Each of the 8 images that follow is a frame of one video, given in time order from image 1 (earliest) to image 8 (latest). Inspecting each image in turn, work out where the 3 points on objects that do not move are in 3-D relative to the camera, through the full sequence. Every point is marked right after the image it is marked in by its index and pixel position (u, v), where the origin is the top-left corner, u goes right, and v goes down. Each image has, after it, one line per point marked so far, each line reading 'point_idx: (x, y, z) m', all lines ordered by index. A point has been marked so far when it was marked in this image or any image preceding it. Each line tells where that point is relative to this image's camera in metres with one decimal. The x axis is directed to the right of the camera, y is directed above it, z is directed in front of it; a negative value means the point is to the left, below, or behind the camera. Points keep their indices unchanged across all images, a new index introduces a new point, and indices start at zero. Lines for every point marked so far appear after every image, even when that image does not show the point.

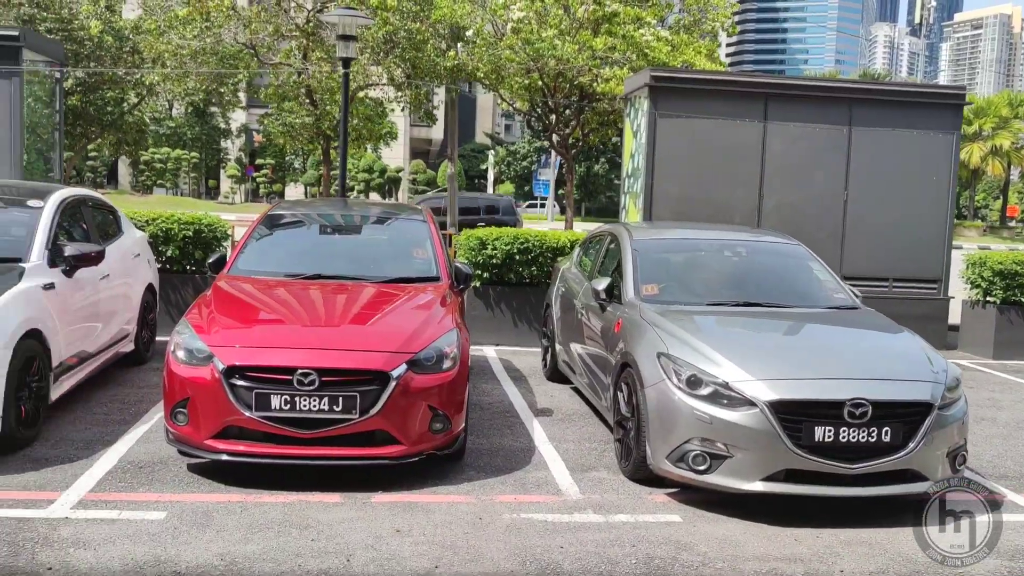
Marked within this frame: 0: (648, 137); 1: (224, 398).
0: (+1.5, +1.7, +10.5) m
1: (-1.5, -0.6, +4.9) m
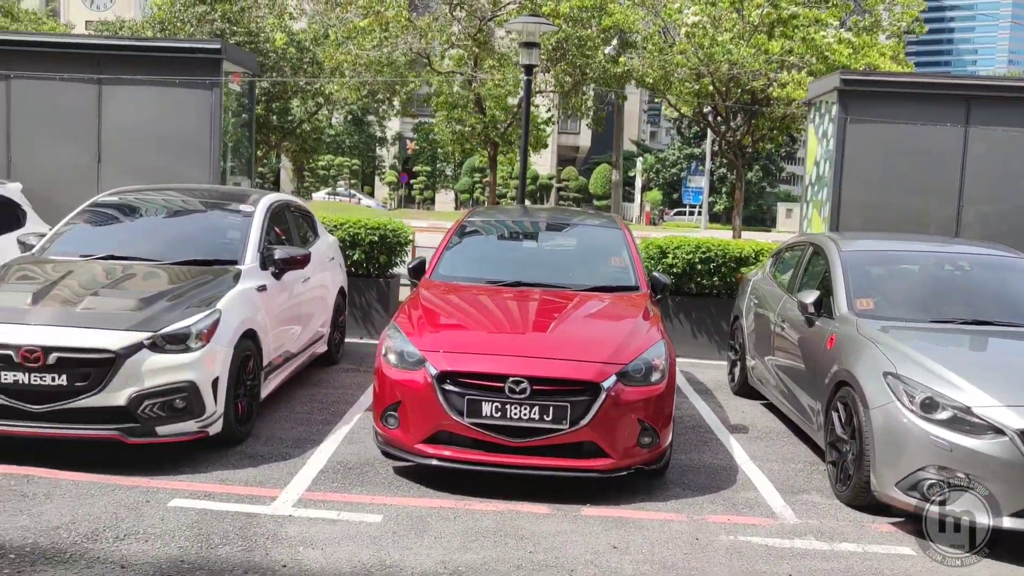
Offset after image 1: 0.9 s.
0: (+3.5, +1.5, +10.1) m
1: (-0.4, -0.6, +4.9) m
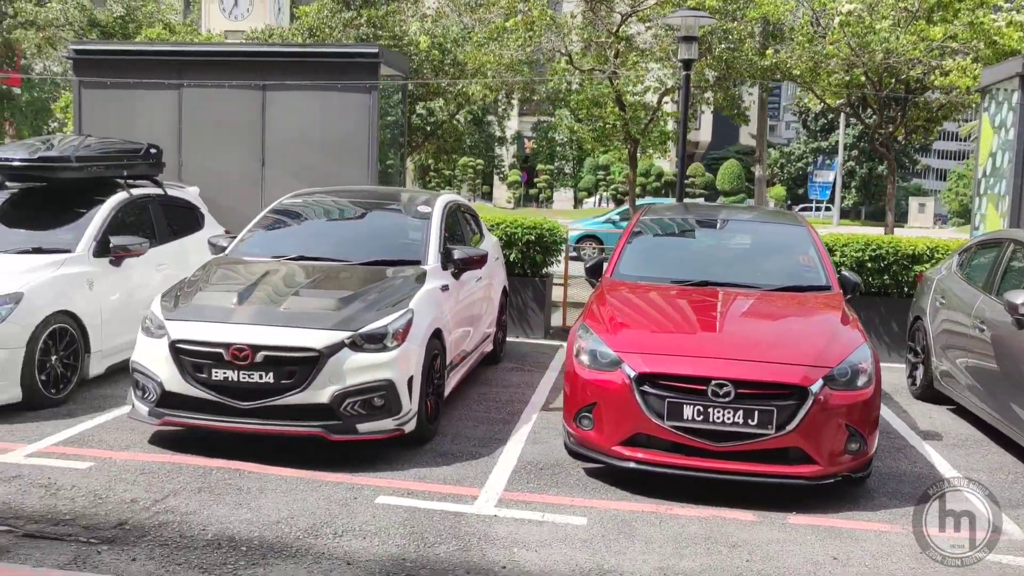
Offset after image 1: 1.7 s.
0: (+5.1, +1.6, +9.5) m
1: (+0.6, -0.6, +4.9) m
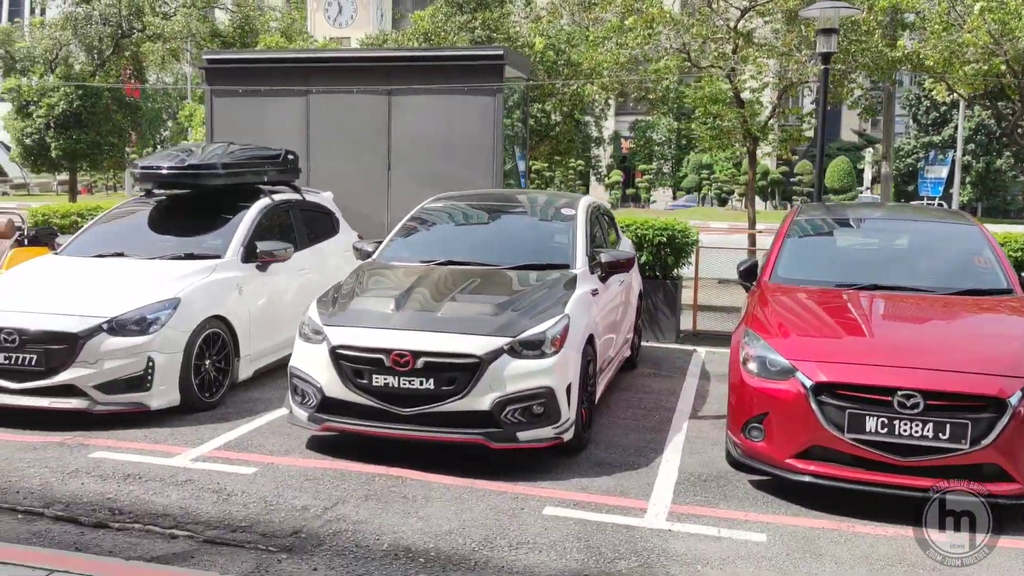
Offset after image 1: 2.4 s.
0: (+6.3, +1.5, +8.8) m
1: (+1.5, -0.6, +4.6) m
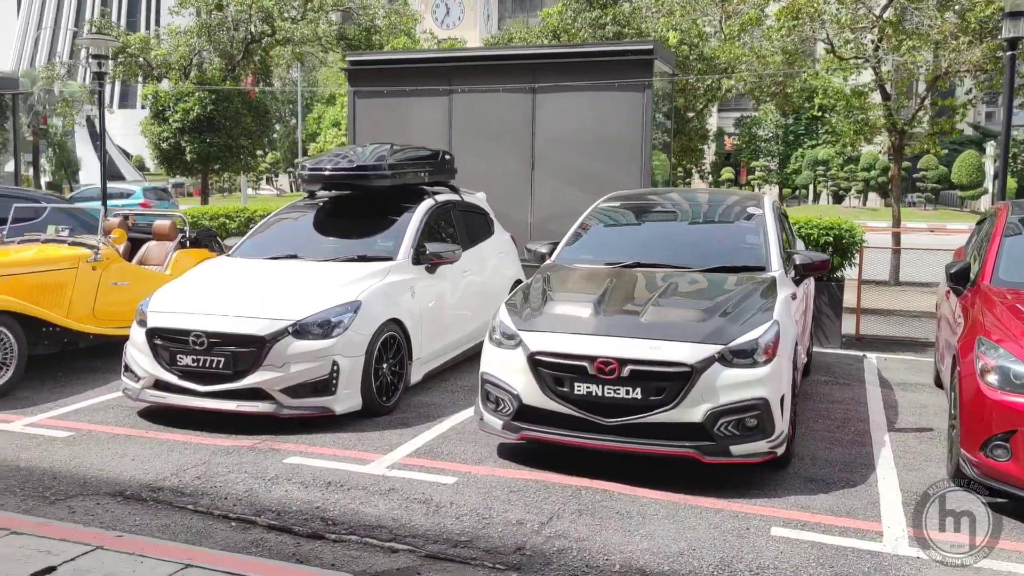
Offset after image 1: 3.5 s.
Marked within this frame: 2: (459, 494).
0: (+7.7, +1.5, +7.8) m
1: (+2.5, -0.6, +4.2) m
2: (-0.3, -1.0, +4.6) m
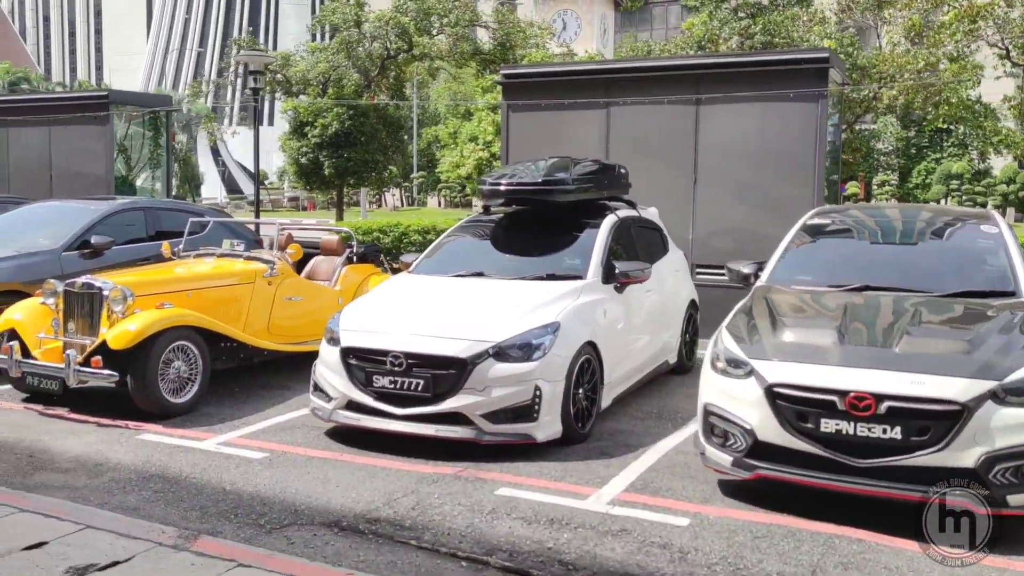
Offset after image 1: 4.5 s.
0: (+9.1, +1.3, +6.6) m
1: (+3.5, -0.8, +3.5) m
2: (+0.8, -1.1, +4.2) m
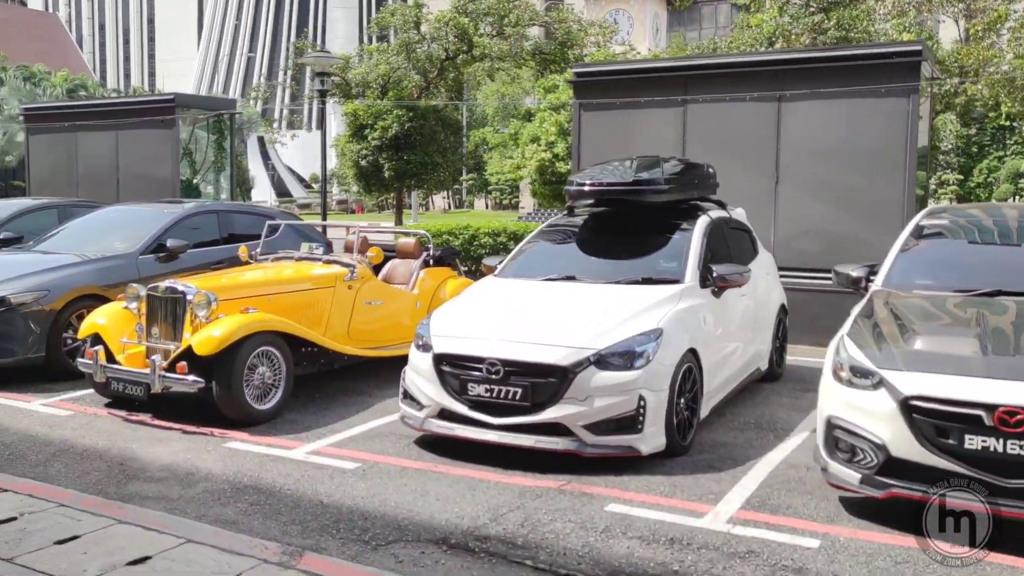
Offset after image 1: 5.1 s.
0: (+9.7, +1.2, +6.0) m
1: (+4.0, -0.8, +3.1) m
2: (+1.3, -1.1, +3.9) m
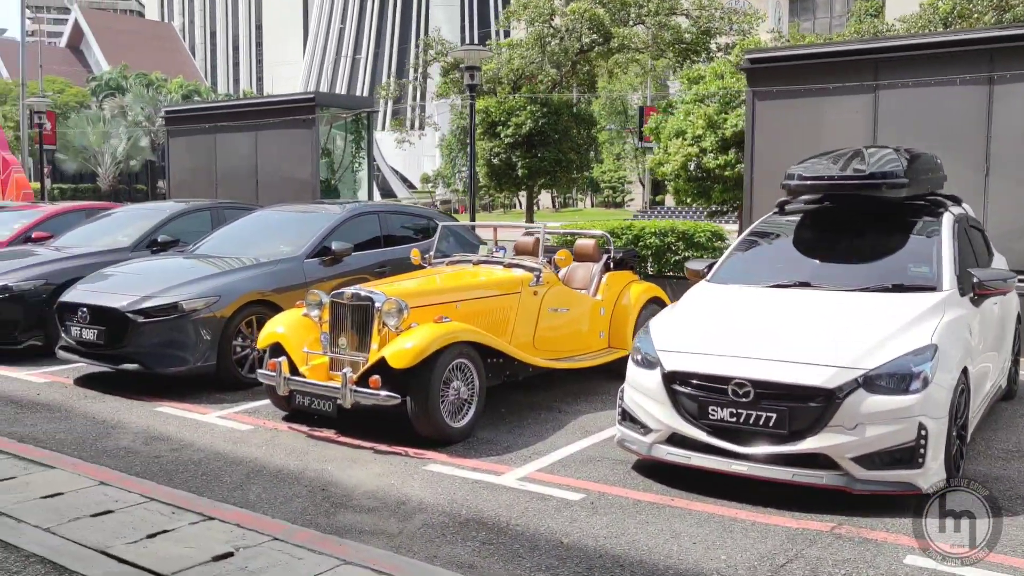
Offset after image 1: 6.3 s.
0: (+11.0, +1.2, +4.3) m
1: (+4.9, -0.9, +2.0) m
2: (+2.4, -1.2, +3.1) m
